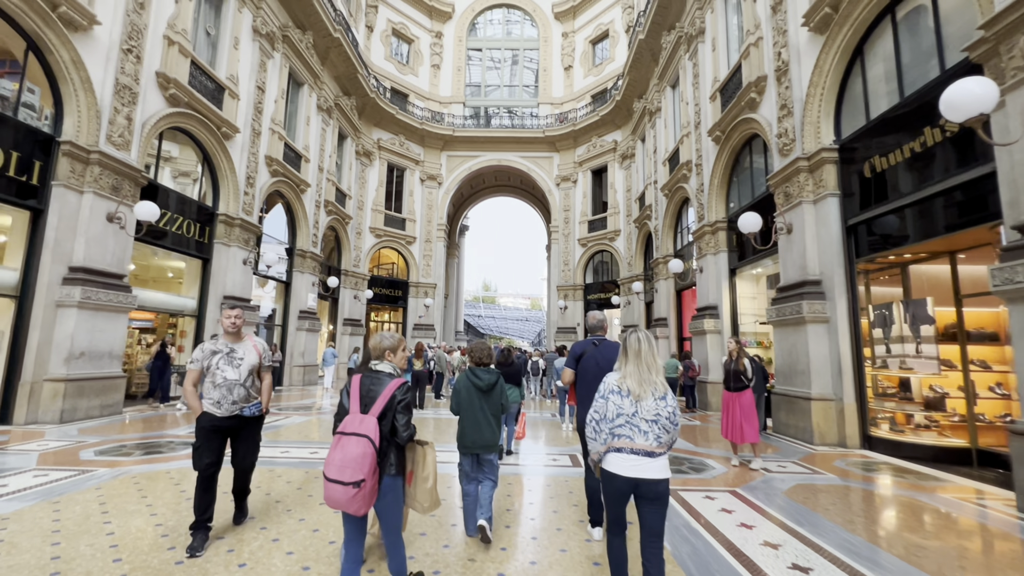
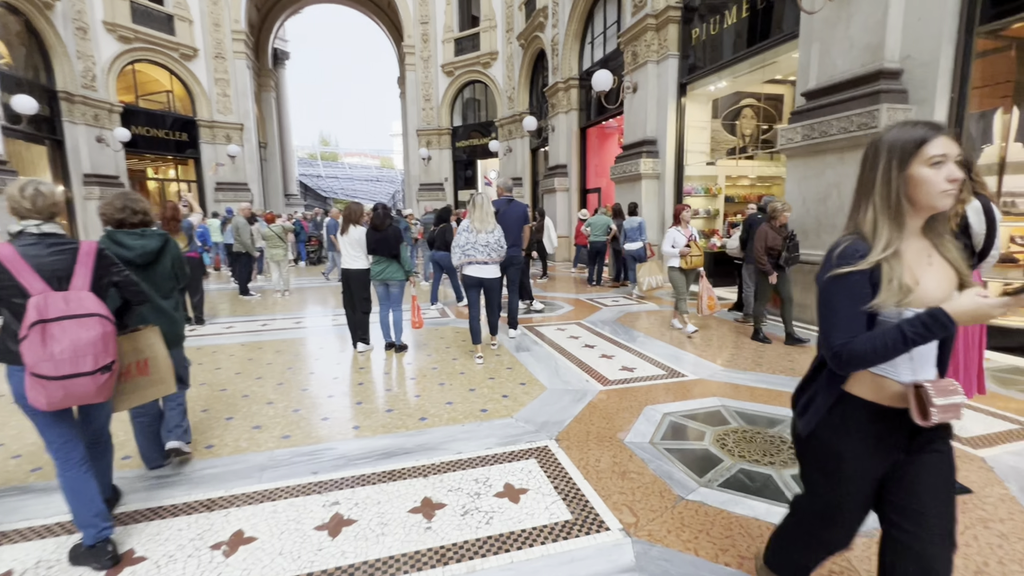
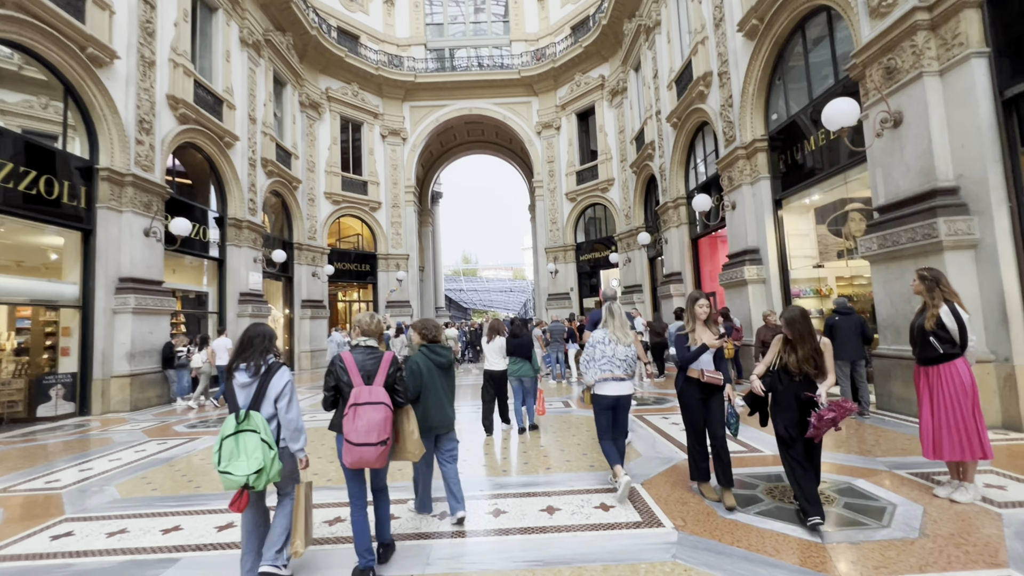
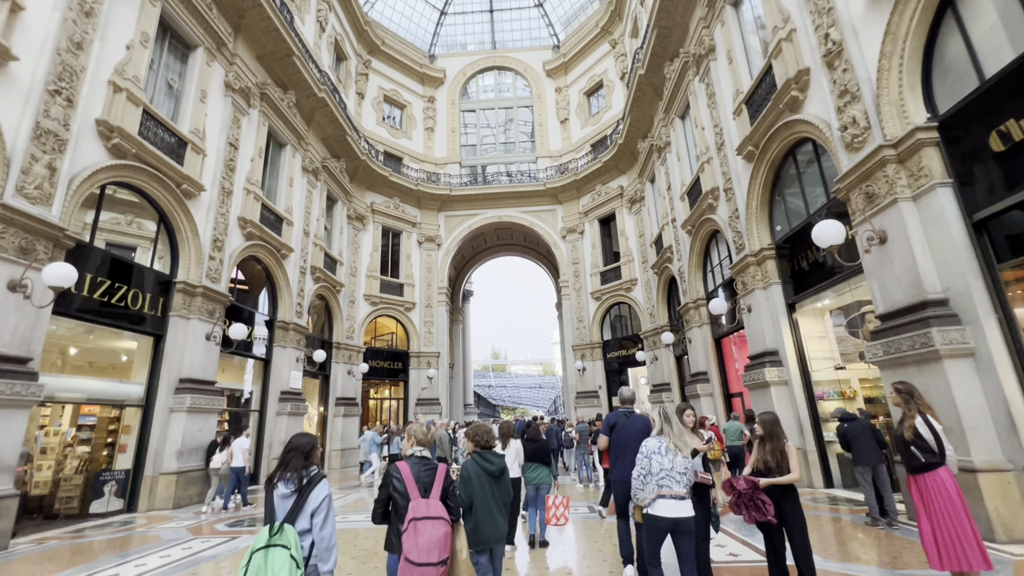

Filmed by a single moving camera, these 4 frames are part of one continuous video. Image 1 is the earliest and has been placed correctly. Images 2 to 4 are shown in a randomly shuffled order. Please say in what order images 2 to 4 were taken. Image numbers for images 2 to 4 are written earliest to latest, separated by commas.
4, 3, 2
